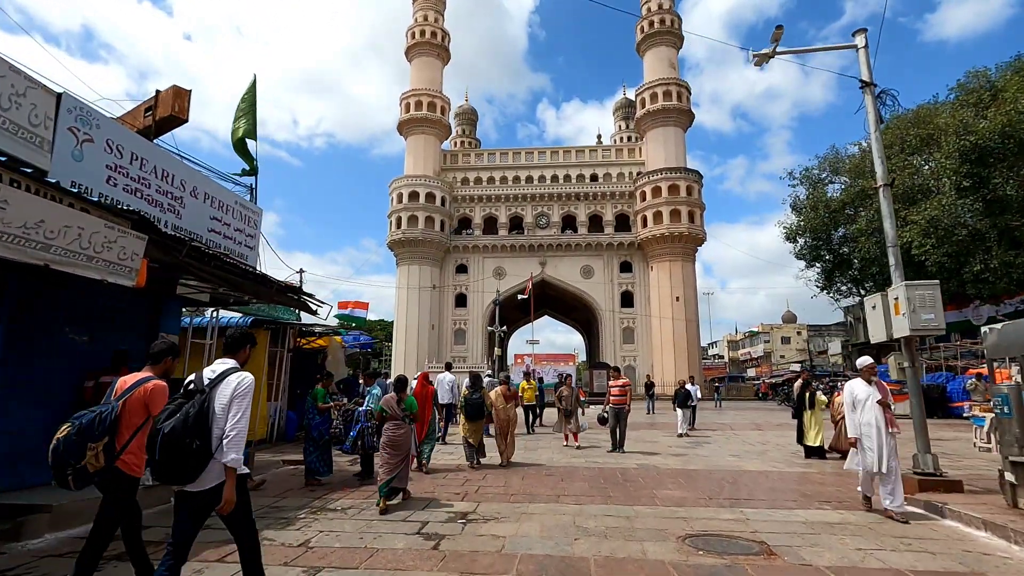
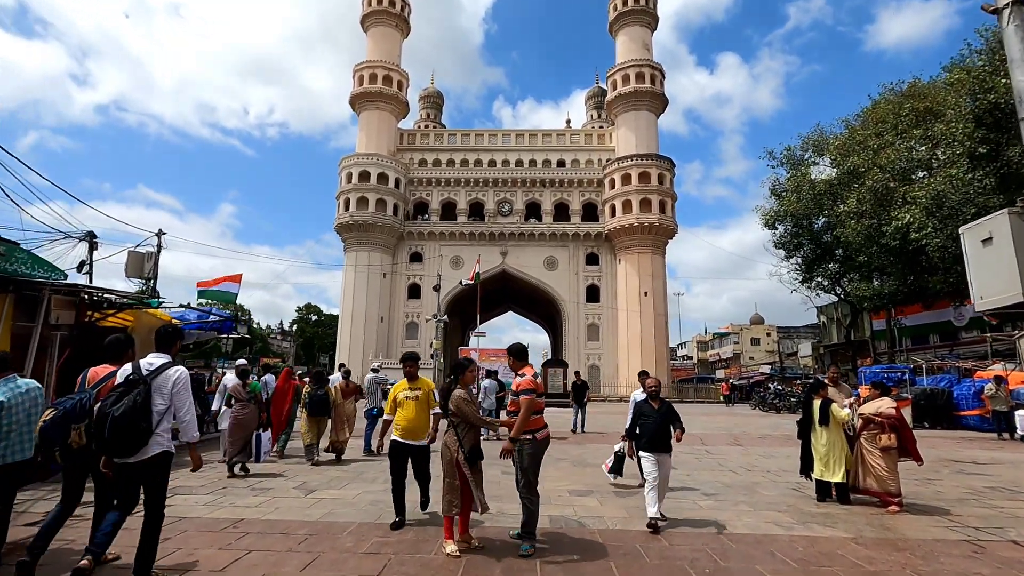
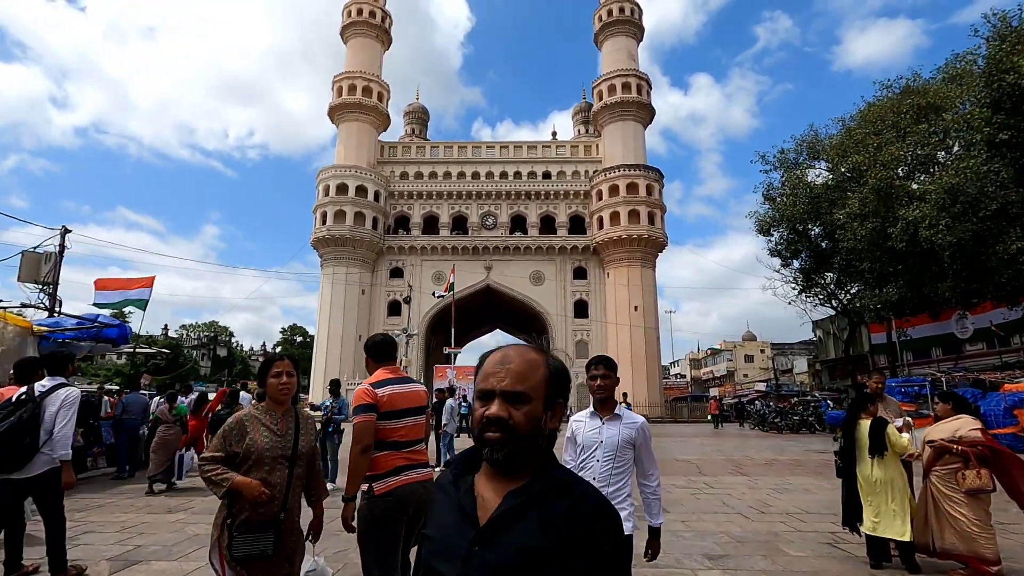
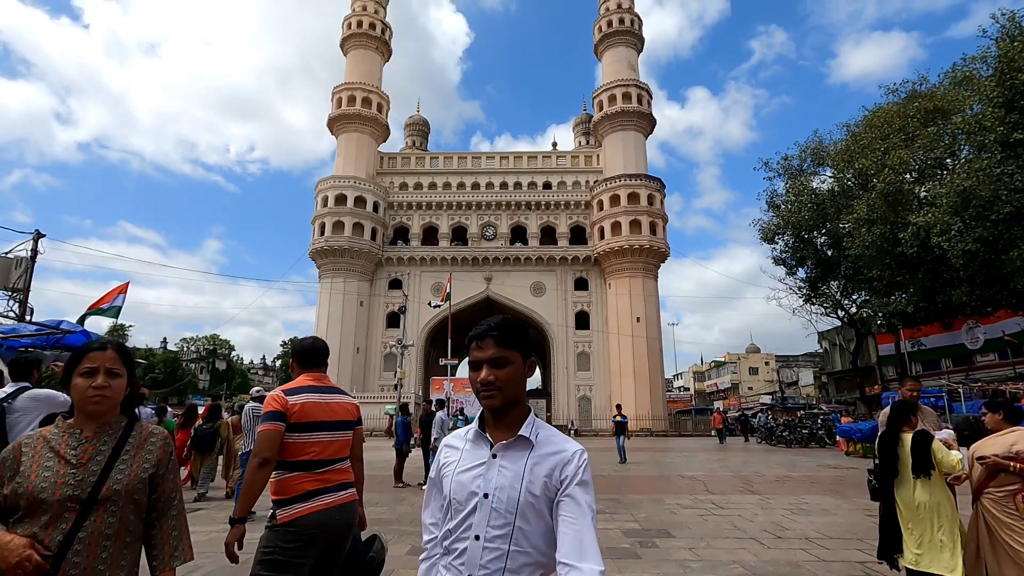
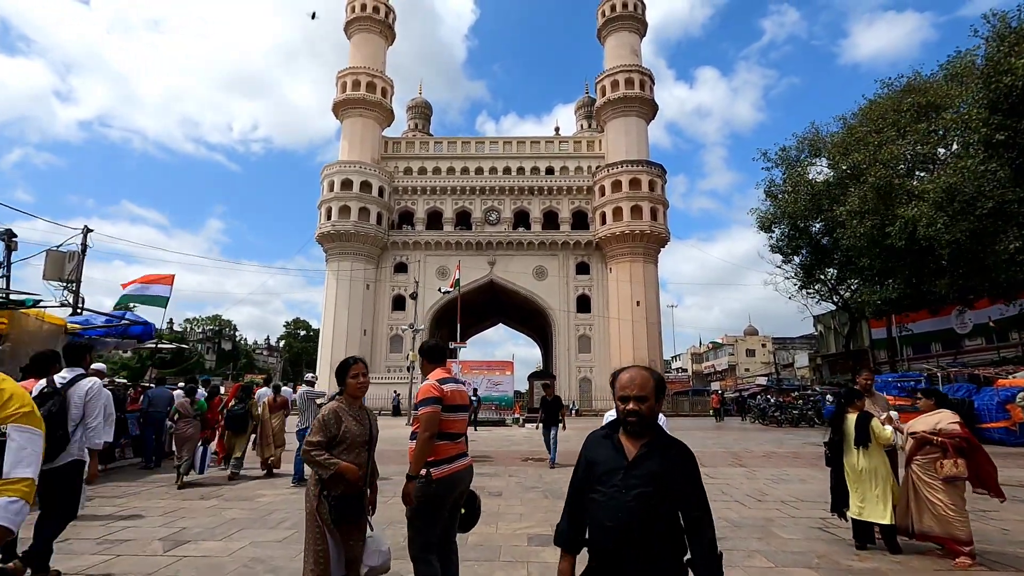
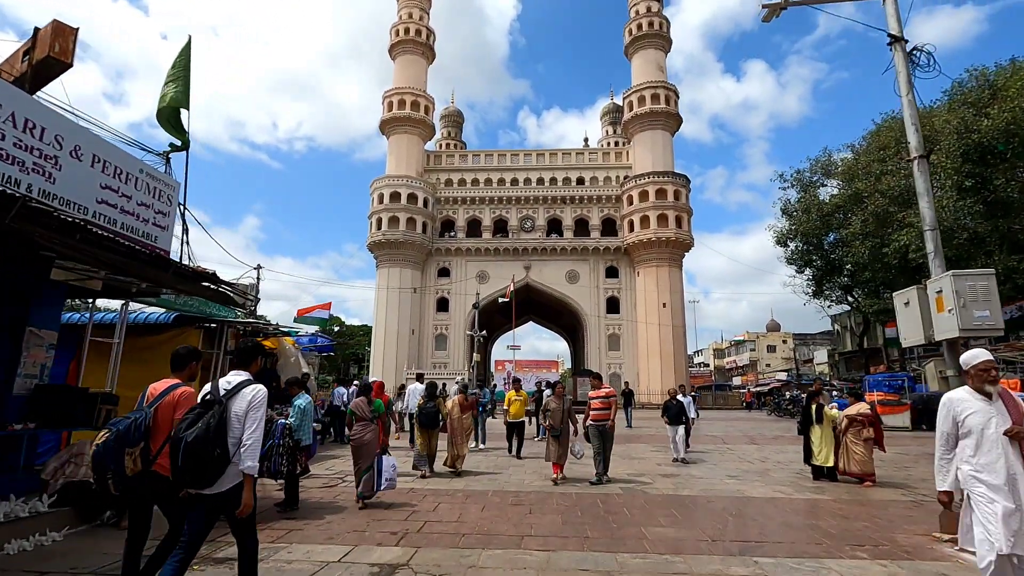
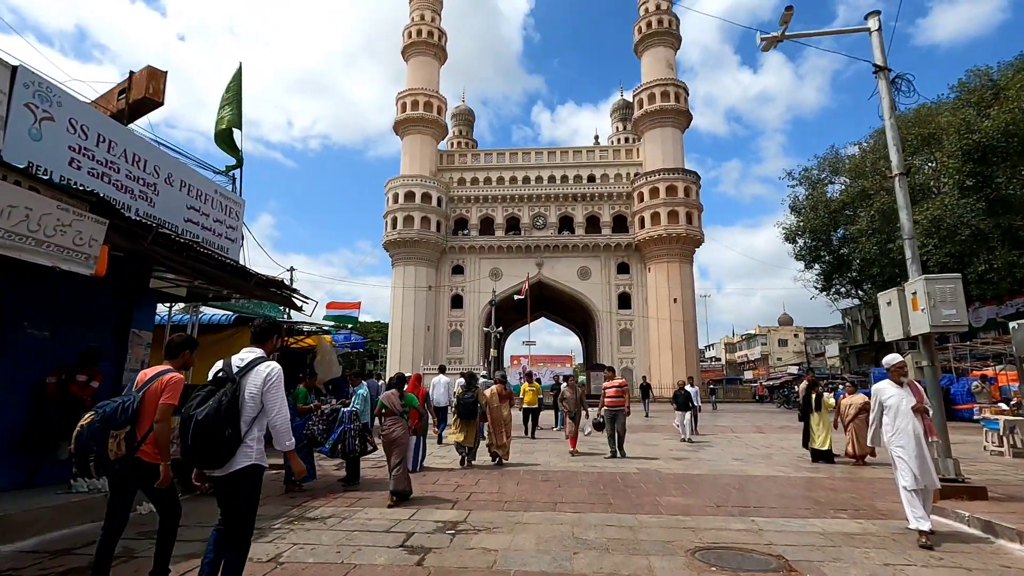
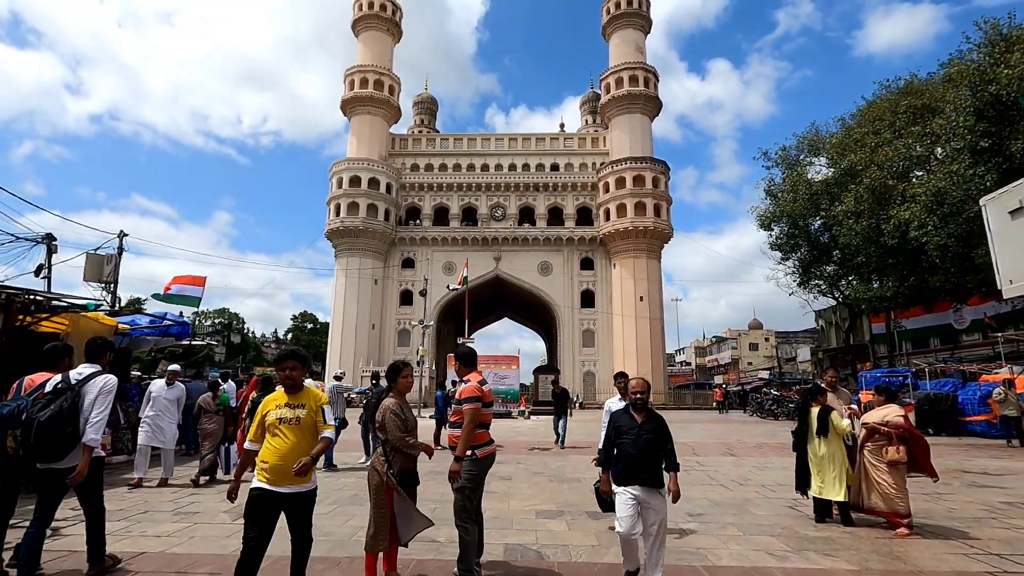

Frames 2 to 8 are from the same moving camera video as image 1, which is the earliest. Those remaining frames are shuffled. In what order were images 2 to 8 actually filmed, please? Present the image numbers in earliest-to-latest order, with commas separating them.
7, 6, 2, 8, 5, 3, 4
